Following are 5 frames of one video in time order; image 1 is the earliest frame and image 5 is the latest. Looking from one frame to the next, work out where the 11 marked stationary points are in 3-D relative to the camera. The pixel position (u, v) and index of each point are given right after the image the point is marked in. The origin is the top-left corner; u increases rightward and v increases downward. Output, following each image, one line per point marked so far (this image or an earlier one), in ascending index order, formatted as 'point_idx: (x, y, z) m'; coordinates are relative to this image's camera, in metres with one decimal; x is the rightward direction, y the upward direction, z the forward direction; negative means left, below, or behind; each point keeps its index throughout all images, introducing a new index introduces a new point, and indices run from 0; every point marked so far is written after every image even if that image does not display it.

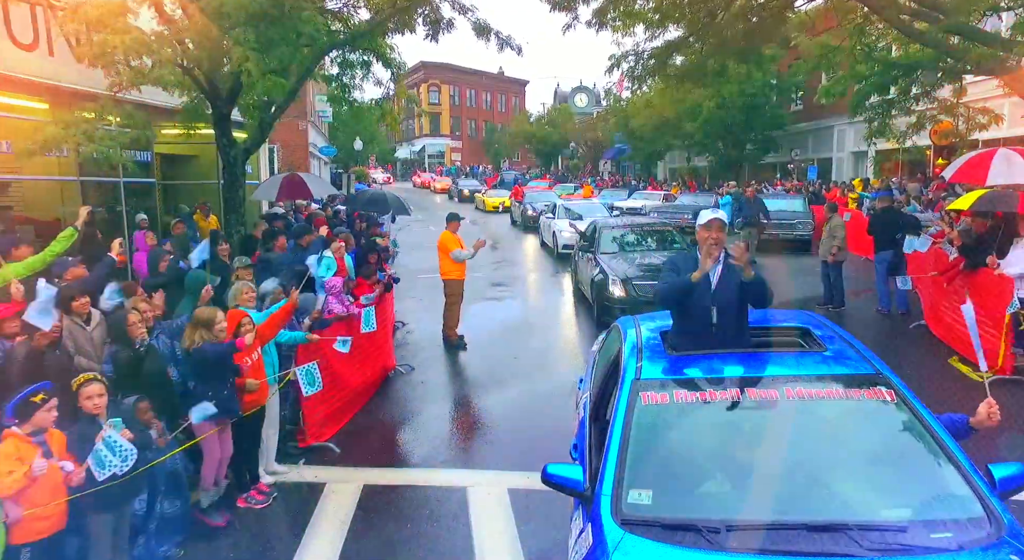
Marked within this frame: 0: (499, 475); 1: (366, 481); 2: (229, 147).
0: (0.0, -1.7, +5.9) m
1: (-1.3, -1.8, +5.8) m
2: (-4.1, +1.9, +9.6) m
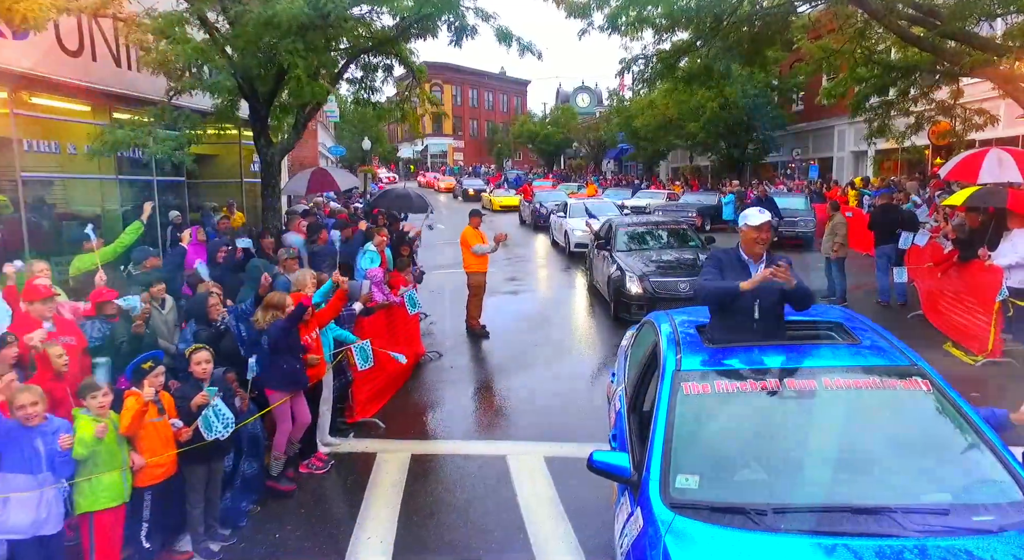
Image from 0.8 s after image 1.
0: (+0.3, -1.6, +6.5) m
1: (-1.0, -1.7, +6.4) m
2: (-3.8, +2.0, +10.2) m
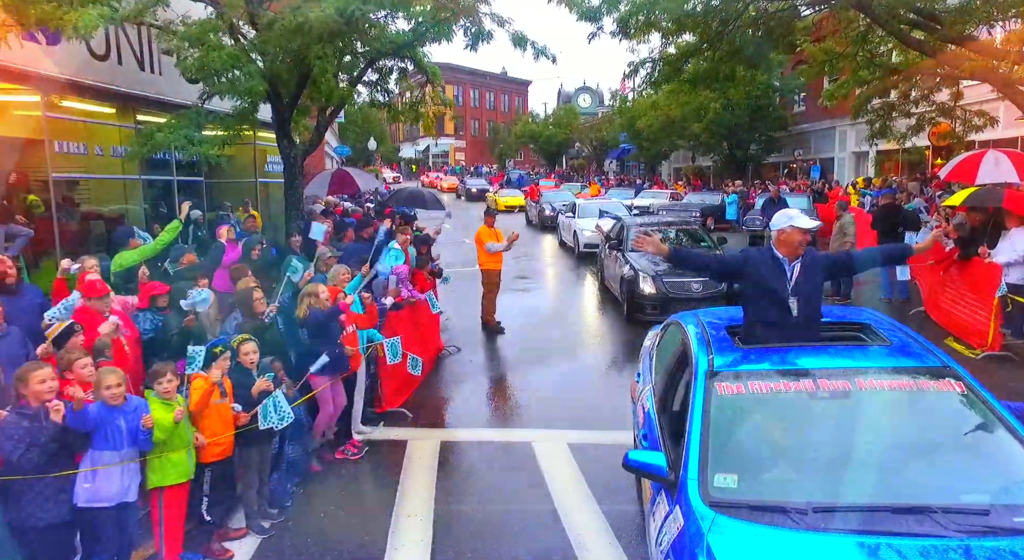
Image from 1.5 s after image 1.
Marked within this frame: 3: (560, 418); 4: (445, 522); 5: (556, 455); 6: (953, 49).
0: (+0.5, -1.6, +6.8) m
1: (-0.7, -1.6, +6.7) m
2: (-3.5, +2.1, +10.5) m
3: (+0.5, -1.5, +7.4) m
4: (-0.5, -1.9, +5.1) m
5: (+0.4, -1.7, +6.3) m
6: (+9.5, +5.0, +14.2) m
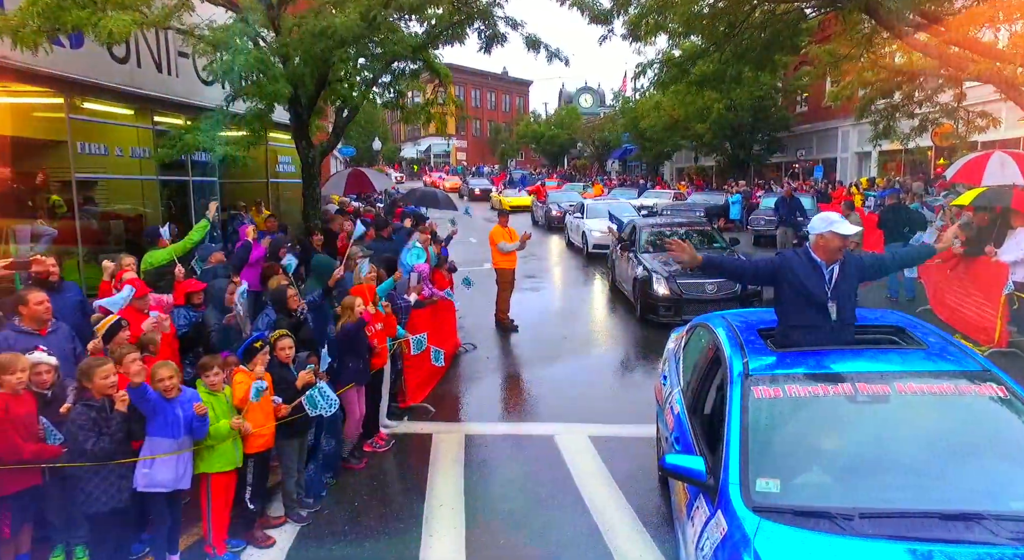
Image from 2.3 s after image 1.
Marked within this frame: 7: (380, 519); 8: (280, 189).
0: (+0.7, -1.6, +7.0) m
1: (-0.5, -1.6, +6.9) m
2: (-3.3, +2.1, +10.7) m
3: (+0.8, -1.5, +7.6) m
4: (-0.3, -1.9, +5.3) m
5: (+0.7, -1.6, +6.5) m
6: (+9.7, +5.0, +14.4) m
7: (-1.0, -1.9, +5.2) m
8: (-6.4, +2.5, +18.3) m
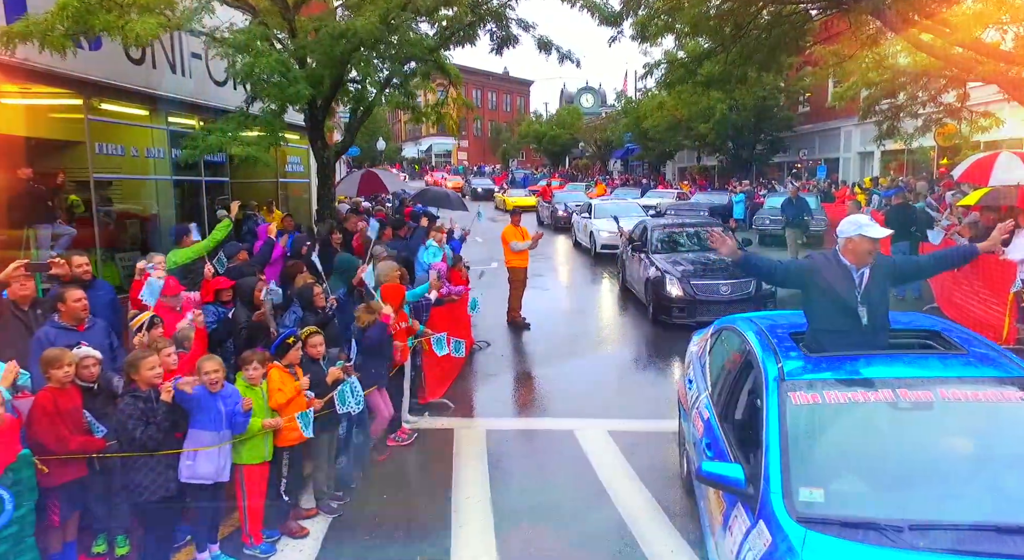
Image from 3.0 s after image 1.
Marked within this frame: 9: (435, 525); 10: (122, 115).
0: (+0.9, -1.6, +7.1) m
1: (-0.3, -1.6, +7.0) m
2: (-3.1, +2.1, +10.8) m
3: (+1.0, -1.5, +7.7) m
4: (-0.1, -1.8, +5.4) m
5: (+0.9, -1.6, +6.6) m
6: (+9.9, +5.0, +14.5) m
7: (-0.8, -1.9, +5.3) m
8: (-6.2, +2.5, +18.4) m
9: (-0.6, -1.9, +5.1) m
10: (-6.7, +2.8, +11.4) m
